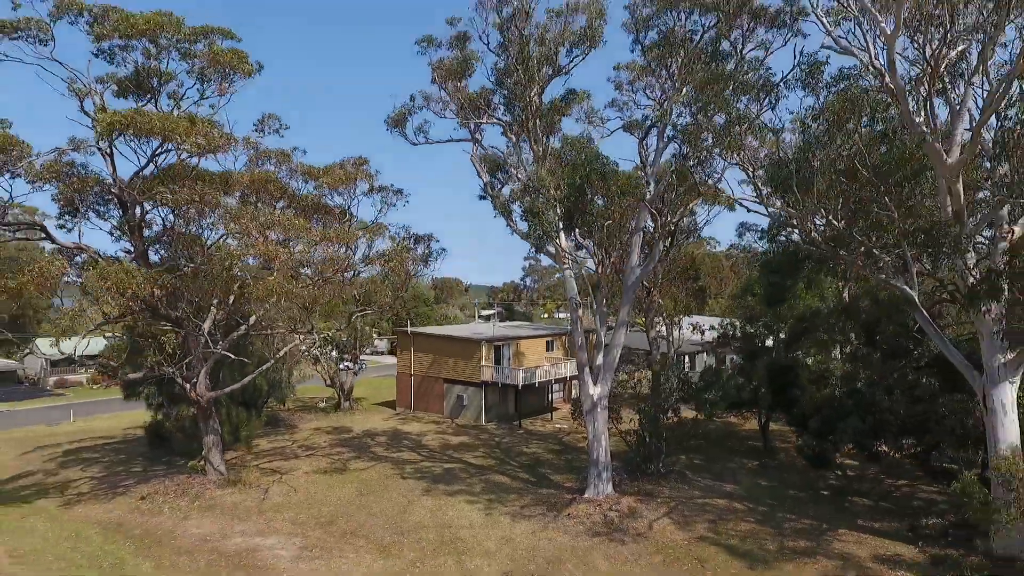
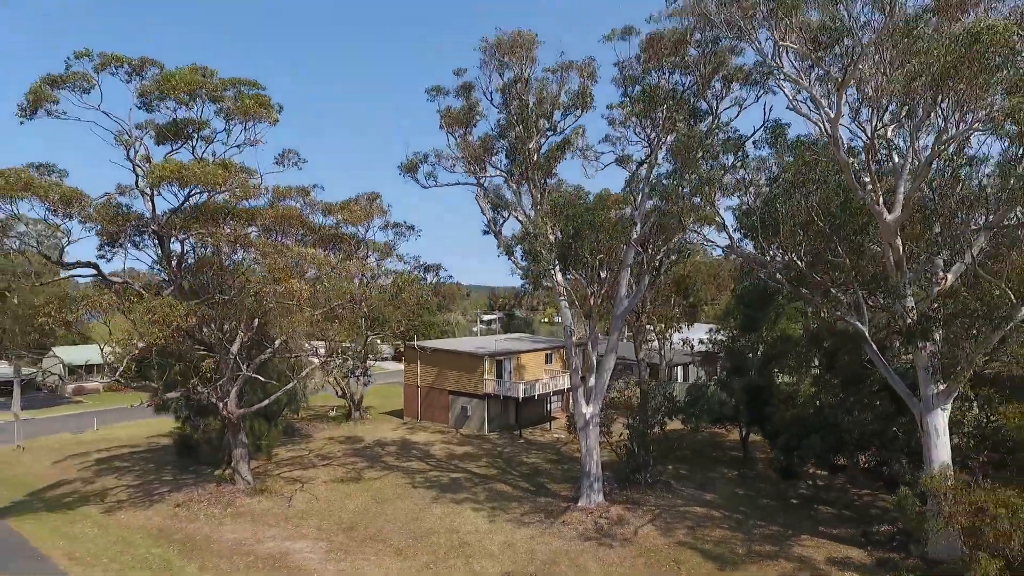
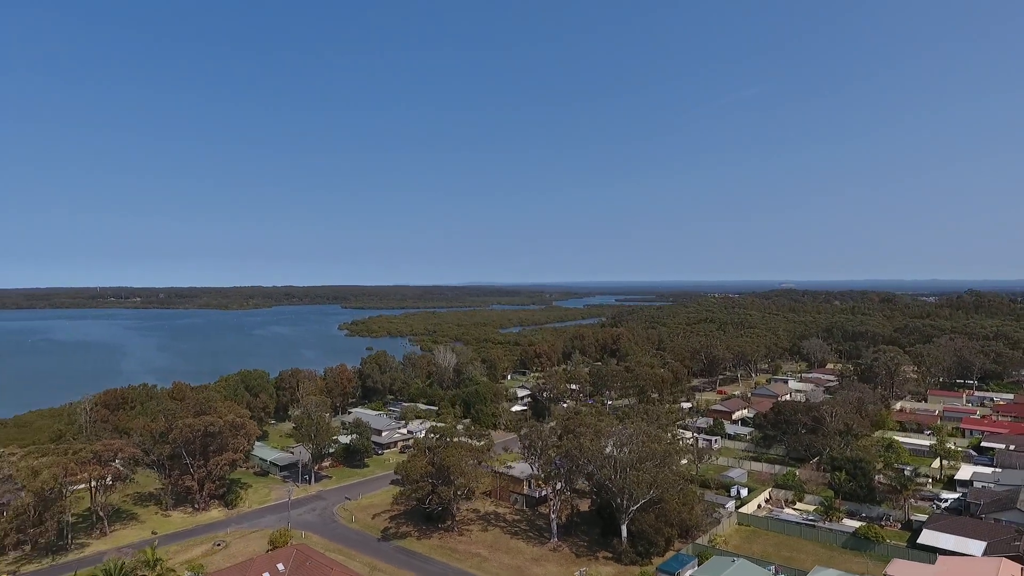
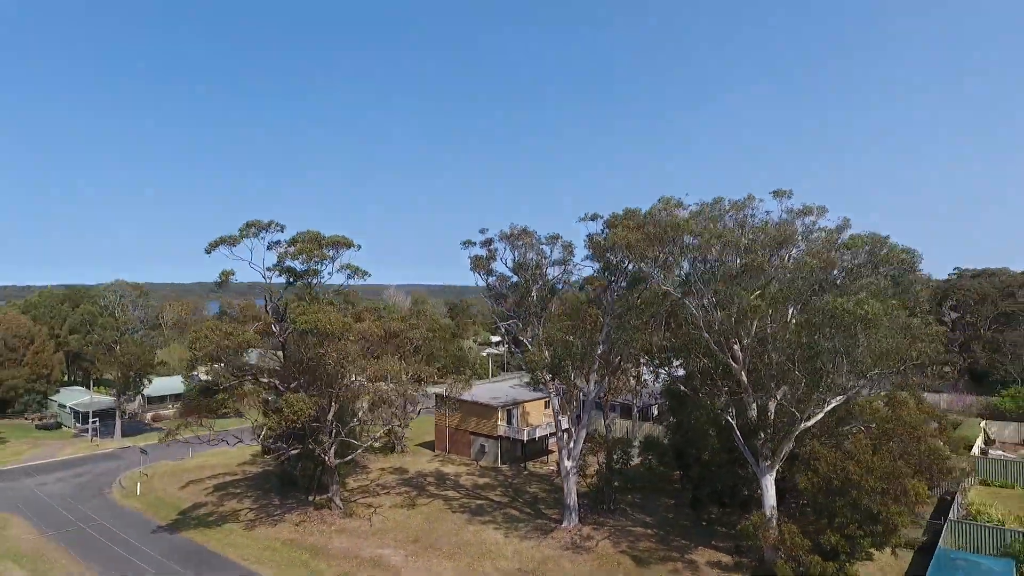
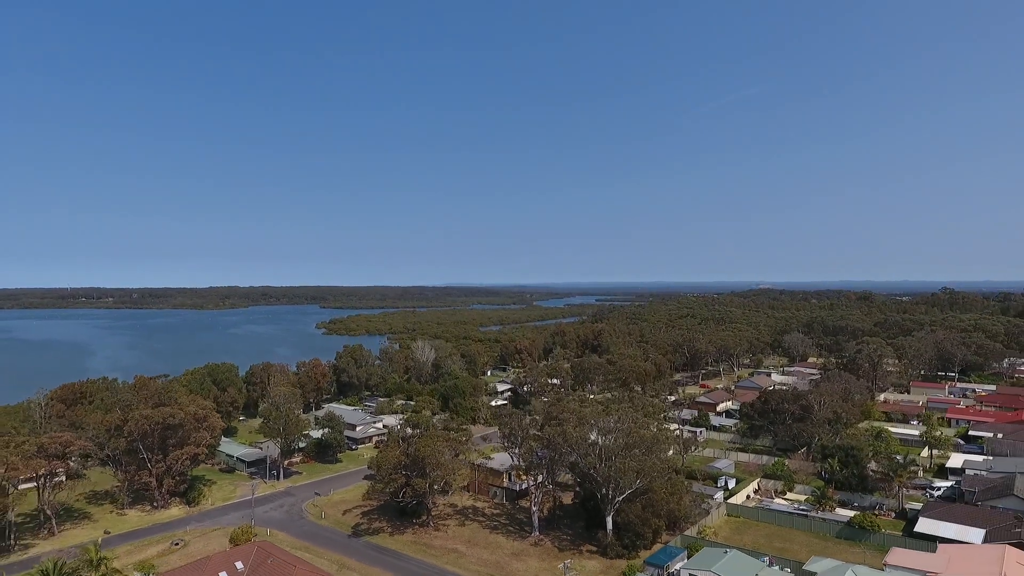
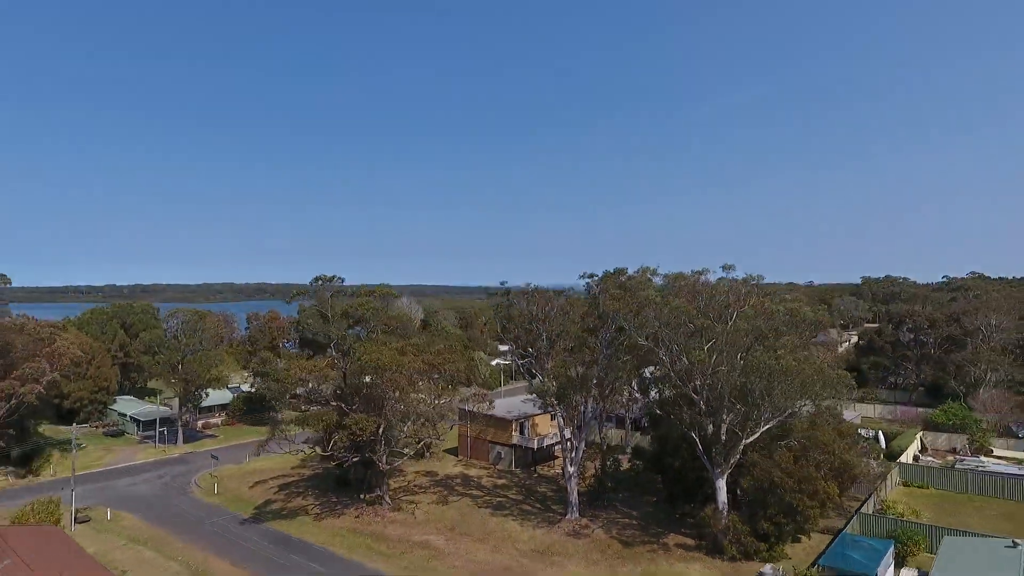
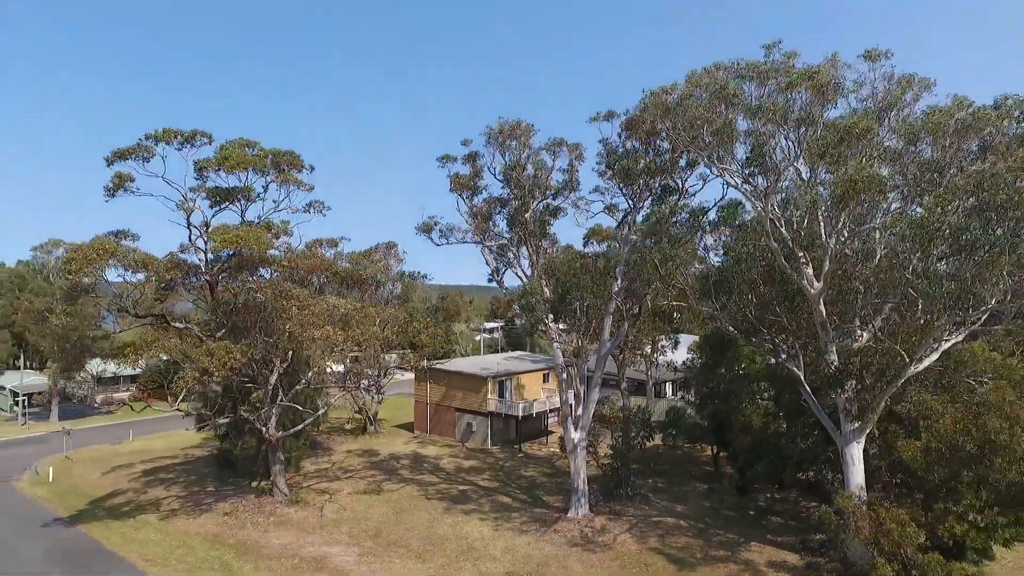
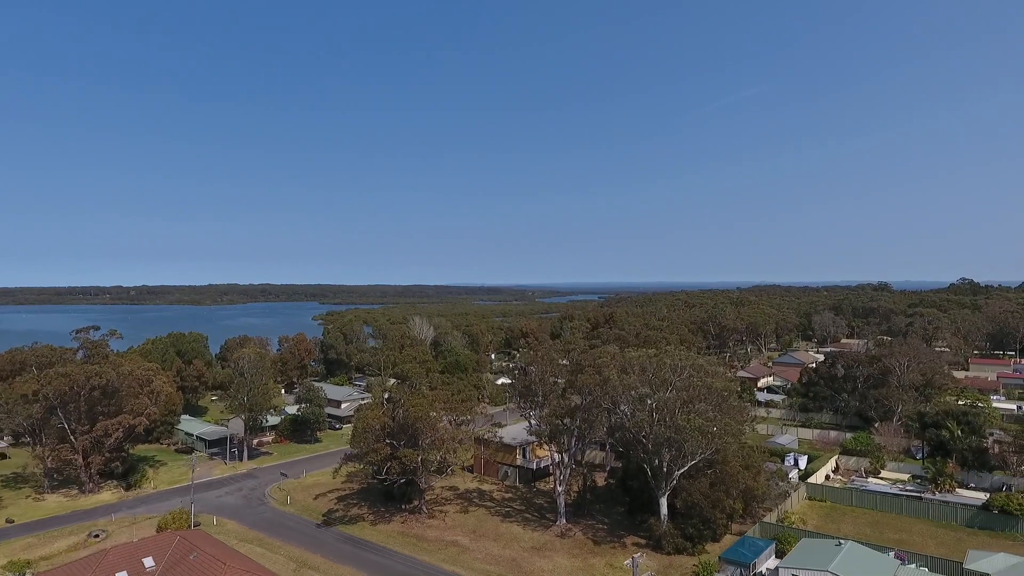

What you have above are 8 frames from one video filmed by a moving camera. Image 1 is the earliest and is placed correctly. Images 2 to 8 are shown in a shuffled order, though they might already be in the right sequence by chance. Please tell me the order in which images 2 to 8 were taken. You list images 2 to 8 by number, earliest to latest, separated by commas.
2, 7, 4, 6, 8, 5, 3
